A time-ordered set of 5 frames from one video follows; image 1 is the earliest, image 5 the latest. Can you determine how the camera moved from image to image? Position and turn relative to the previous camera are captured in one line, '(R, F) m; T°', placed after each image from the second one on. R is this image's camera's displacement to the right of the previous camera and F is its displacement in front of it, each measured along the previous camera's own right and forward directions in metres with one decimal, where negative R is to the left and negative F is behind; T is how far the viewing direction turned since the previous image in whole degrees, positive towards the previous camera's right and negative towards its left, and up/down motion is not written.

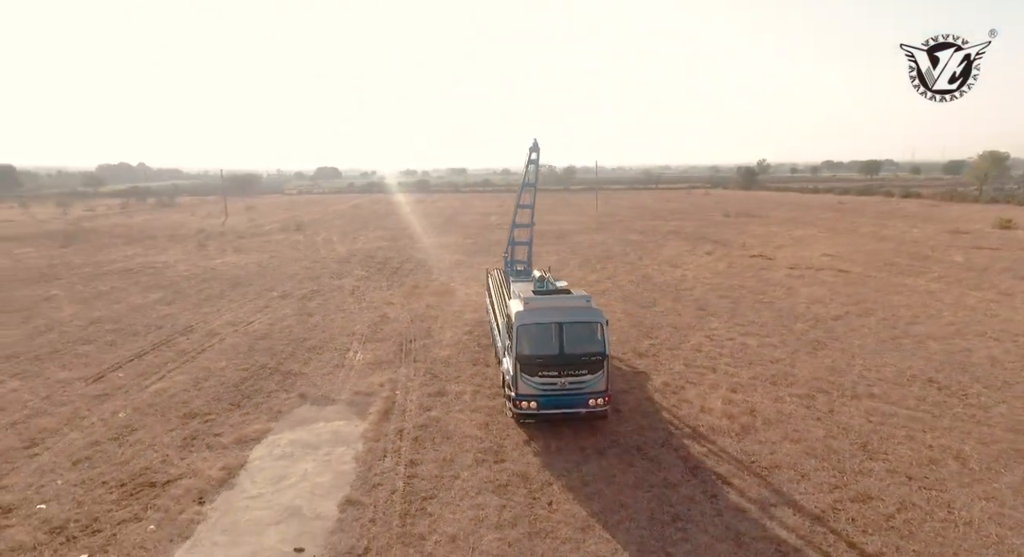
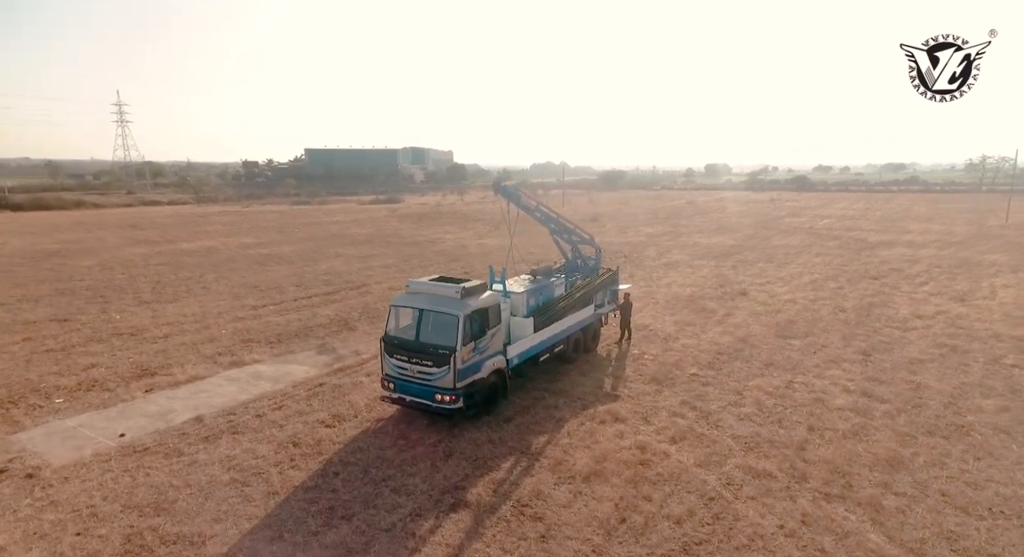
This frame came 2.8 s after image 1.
(+6.8, +2.4) m; -33°
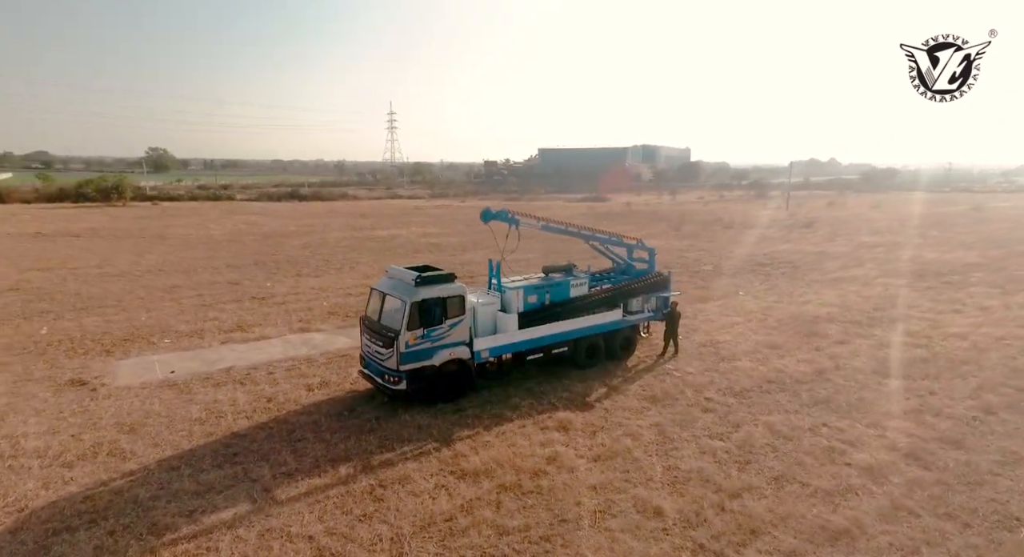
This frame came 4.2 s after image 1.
(+4.1, +0.7) m; -21°
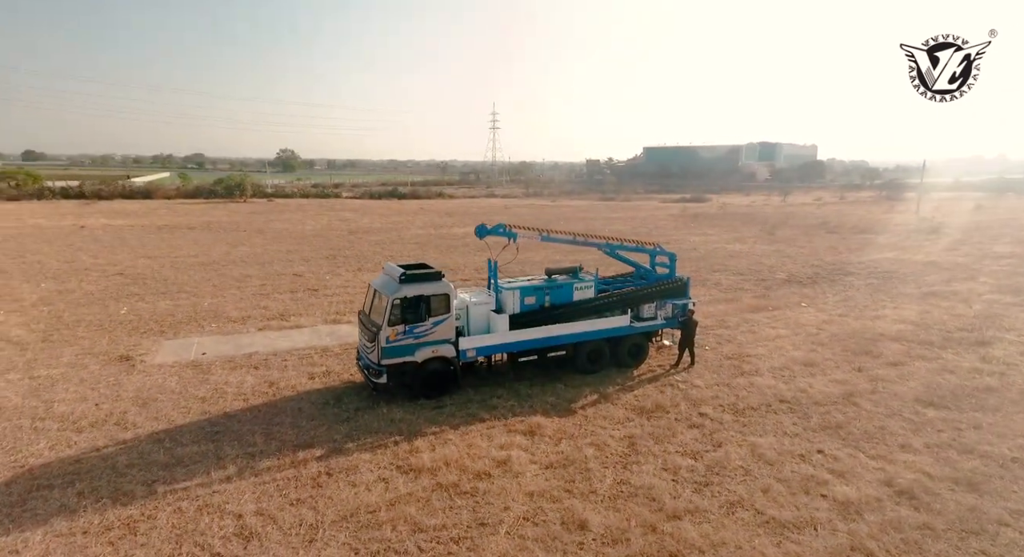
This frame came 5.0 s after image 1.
(+1.9, +0.1) m; -9°
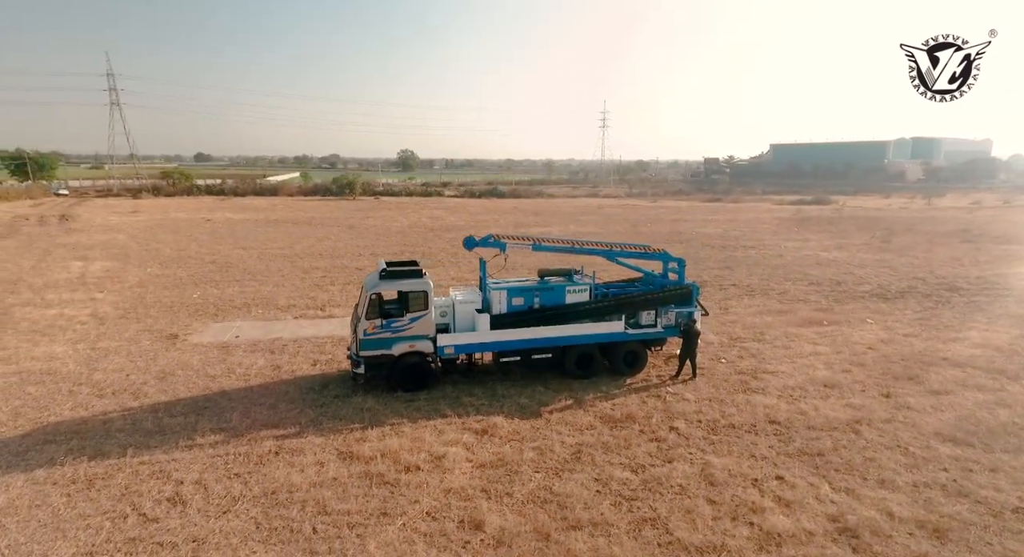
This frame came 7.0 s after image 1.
(+2.3, 0.0) m; -10°
